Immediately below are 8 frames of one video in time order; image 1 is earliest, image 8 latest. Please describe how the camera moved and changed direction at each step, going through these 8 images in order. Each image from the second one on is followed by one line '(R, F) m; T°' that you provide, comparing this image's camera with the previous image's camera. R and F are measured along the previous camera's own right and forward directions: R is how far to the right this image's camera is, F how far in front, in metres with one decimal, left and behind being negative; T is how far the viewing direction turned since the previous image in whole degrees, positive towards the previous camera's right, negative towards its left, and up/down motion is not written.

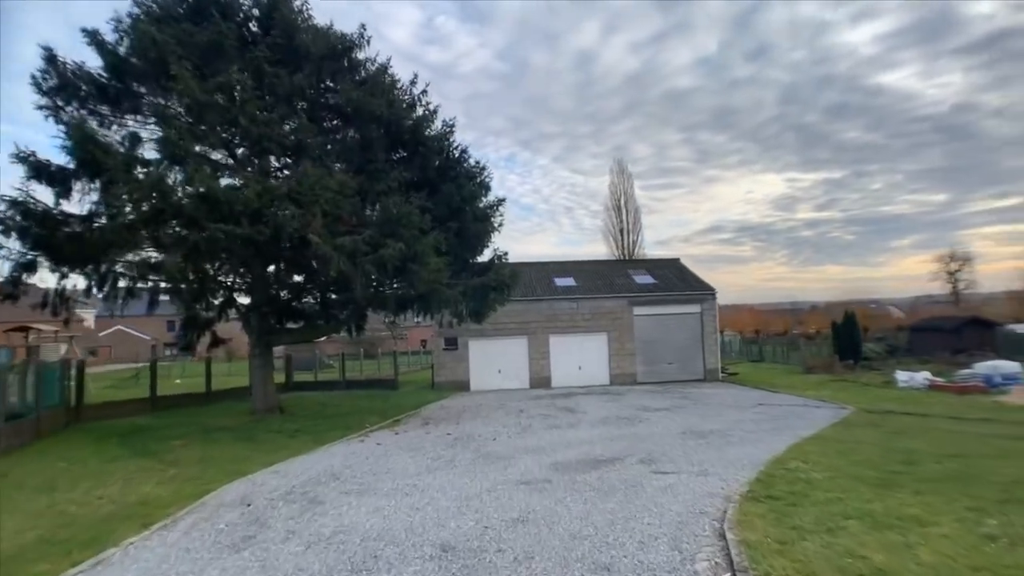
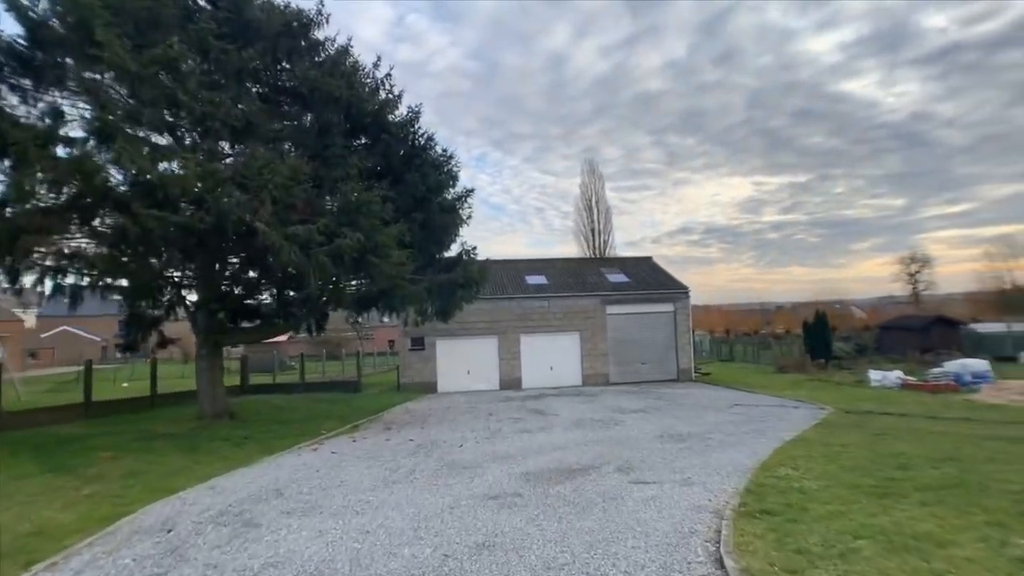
(+0.1, +0.8) m; +3°
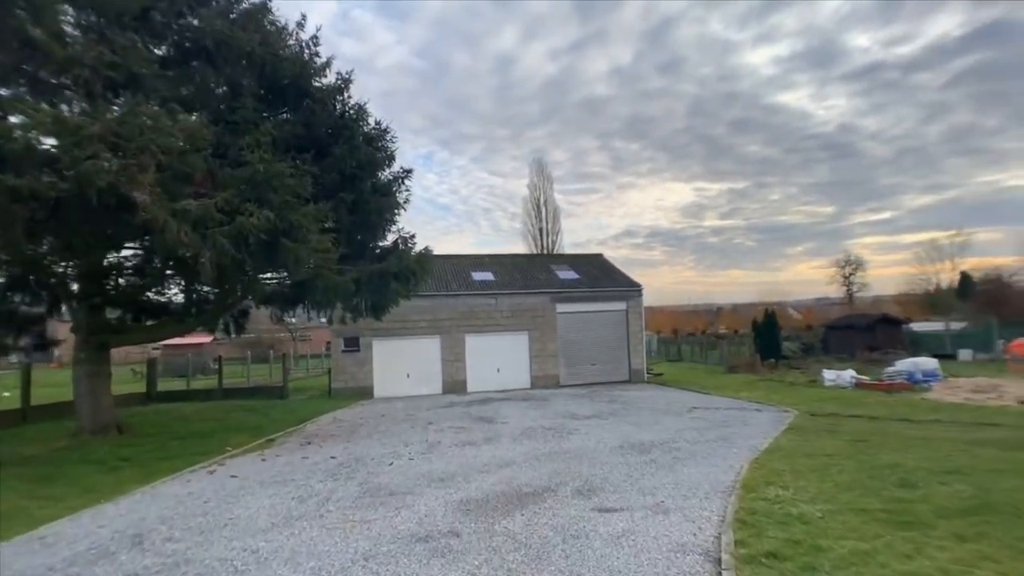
(+0.1, +1.5) m; +5°
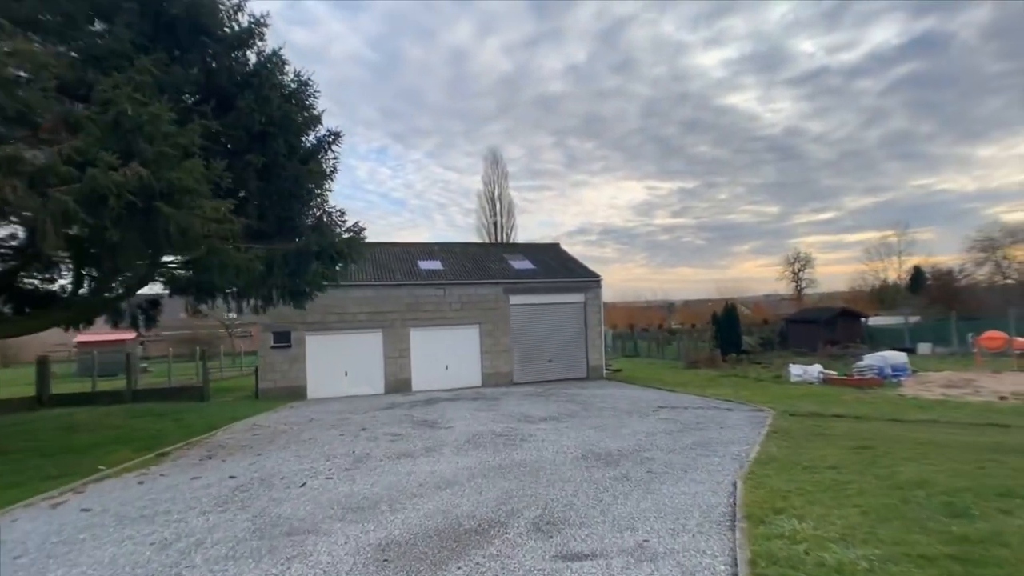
(+0.2, +1.8) m; +5°
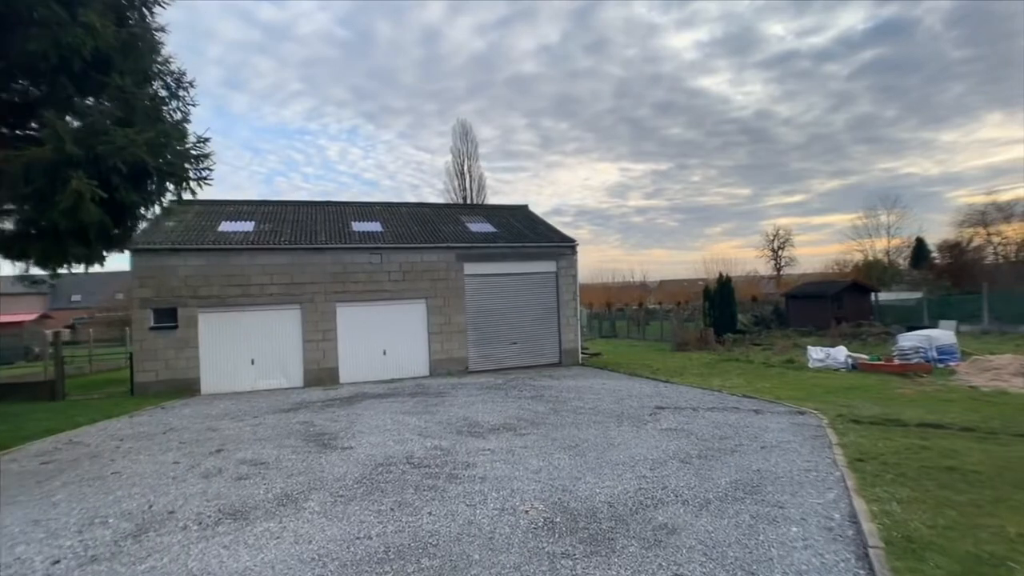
(+0.6, +4.1) m; +3°
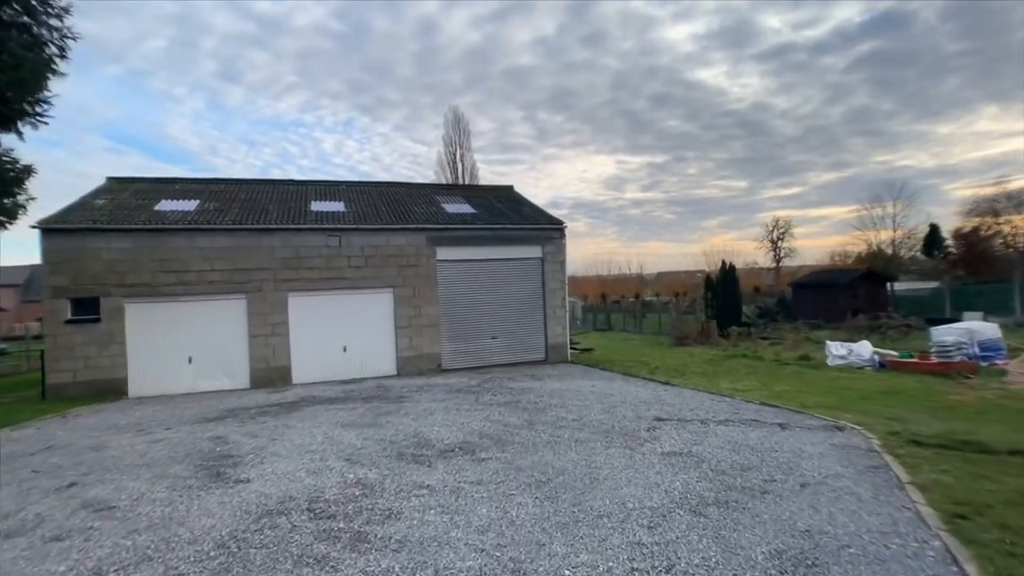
(+0.5, +2.0) m; 0°
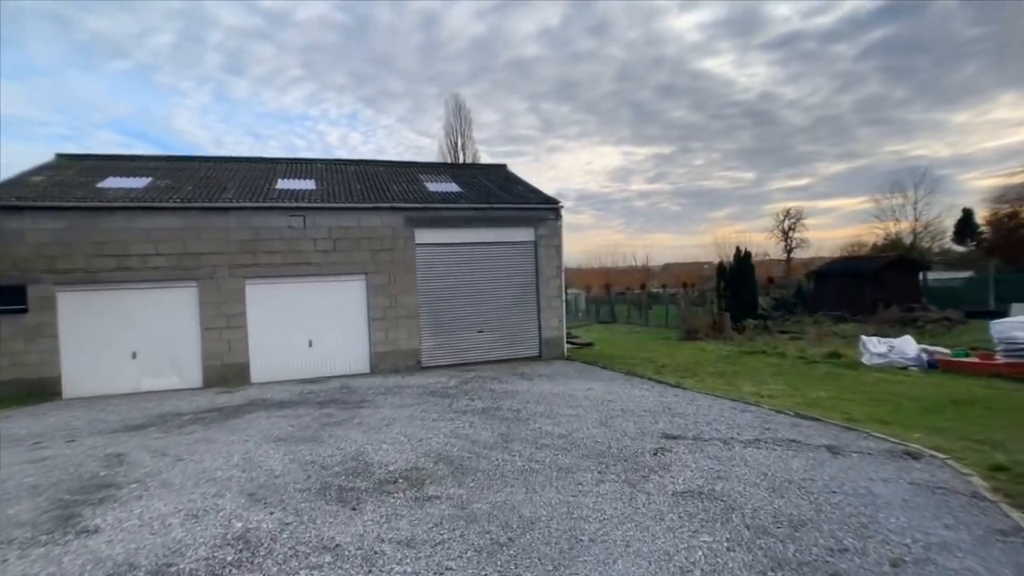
(+0.4, +1.8) m; -1°
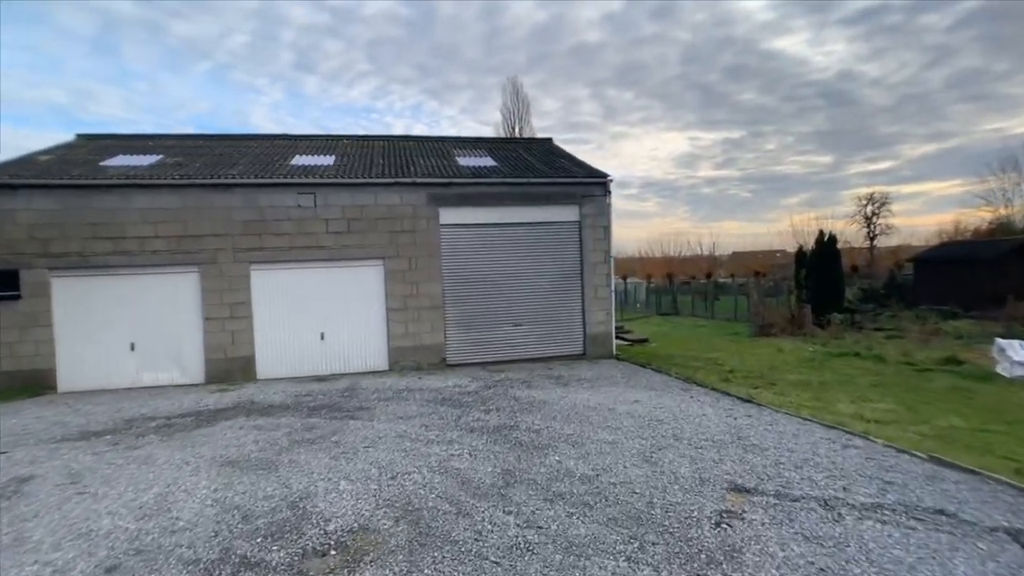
(+0.5, +1.9) m; -6°
